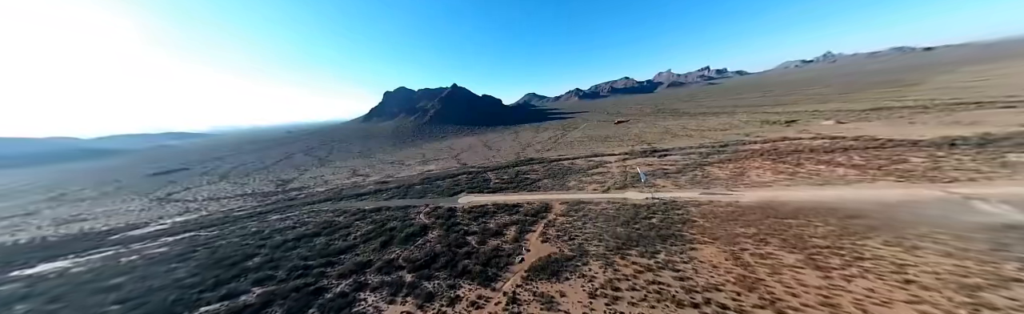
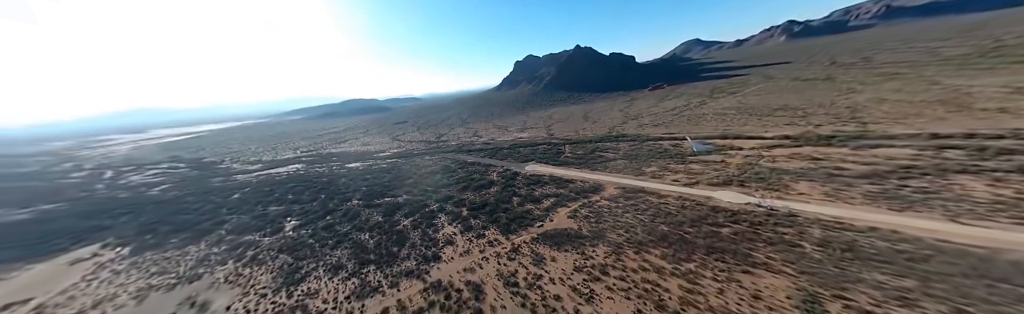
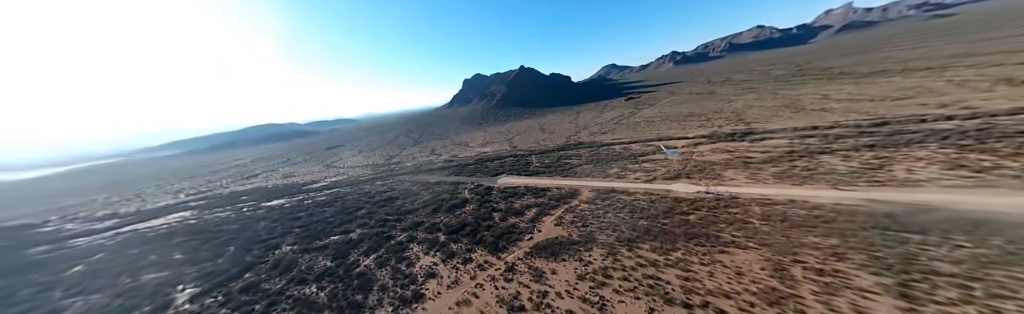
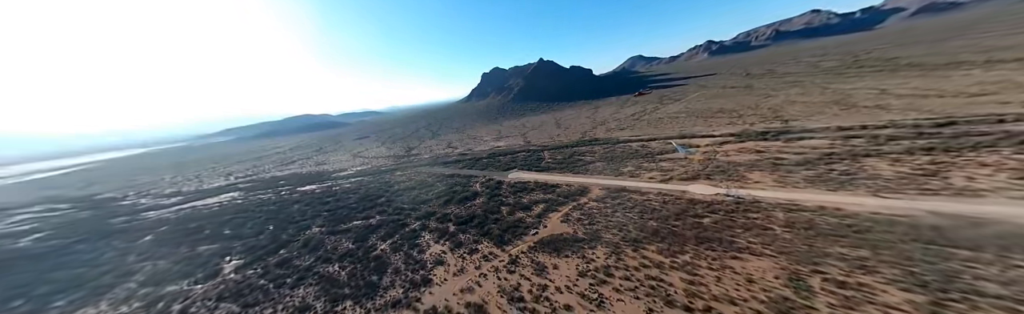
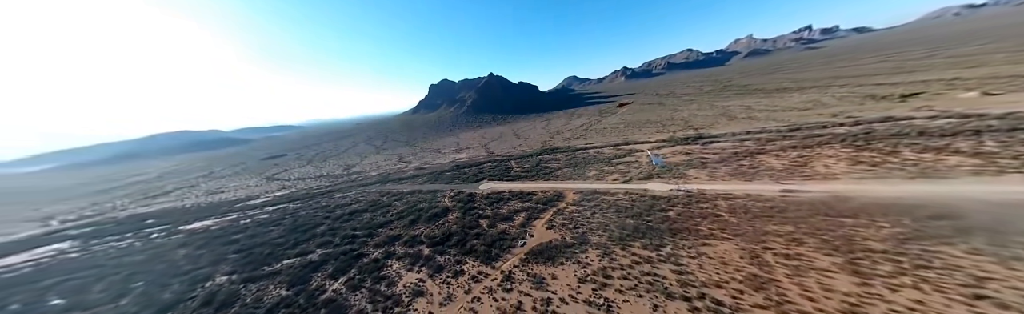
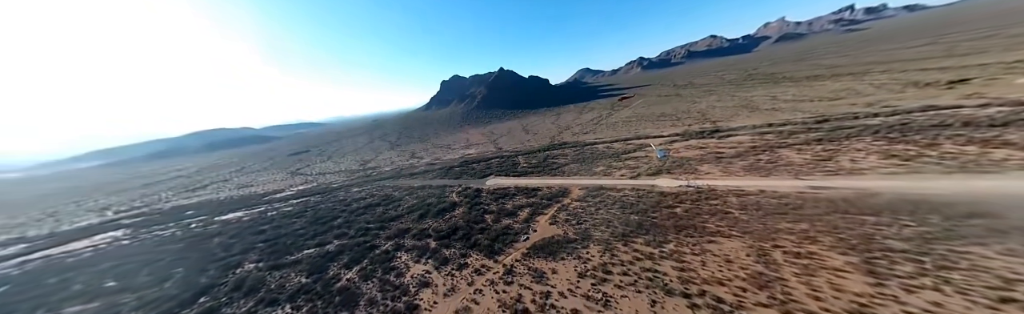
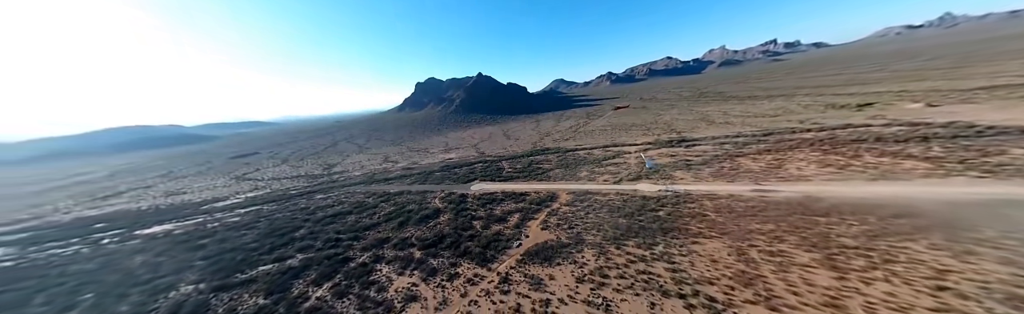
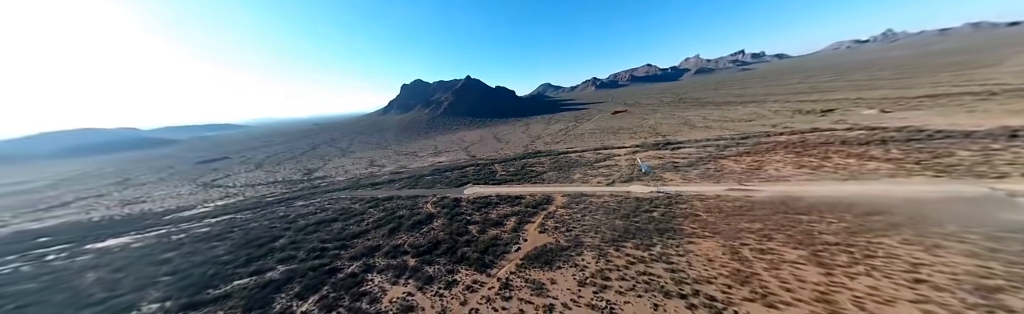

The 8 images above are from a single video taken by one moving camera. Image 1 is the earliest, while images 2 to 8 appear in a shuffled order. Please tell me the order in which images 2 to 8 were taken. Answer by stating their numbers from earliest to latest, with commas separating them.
8, 7, 5, 6, 3, 4, 2
